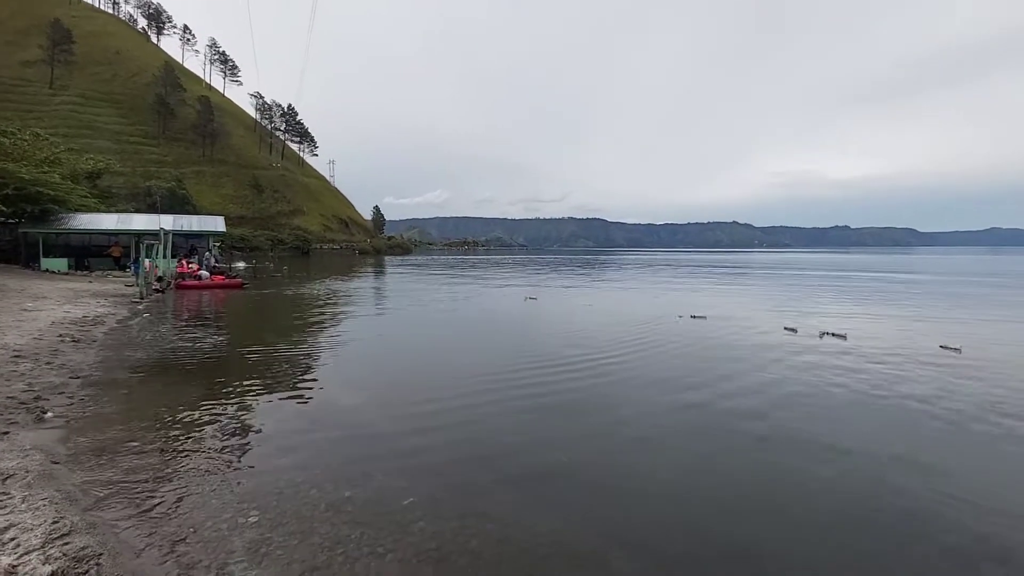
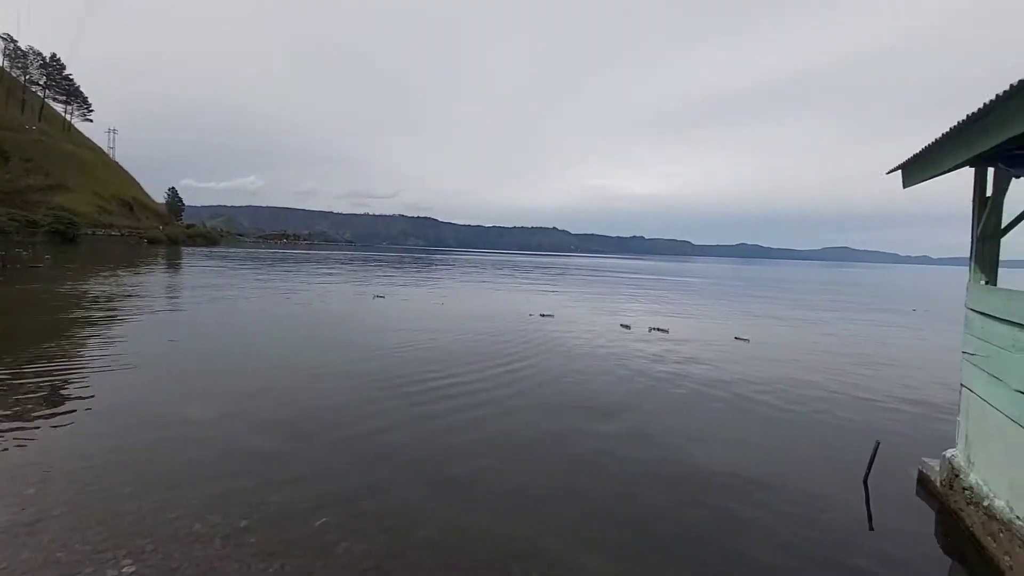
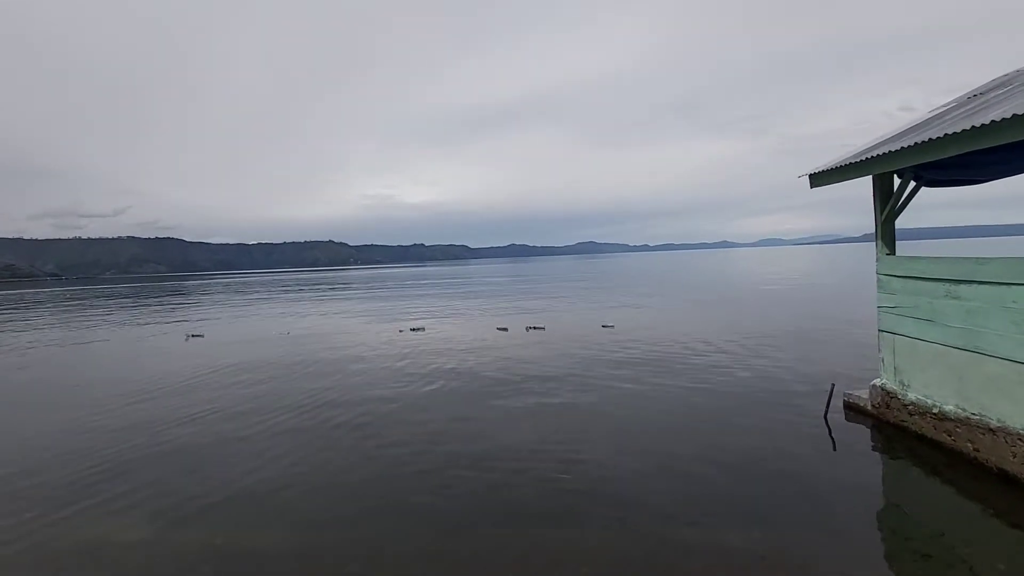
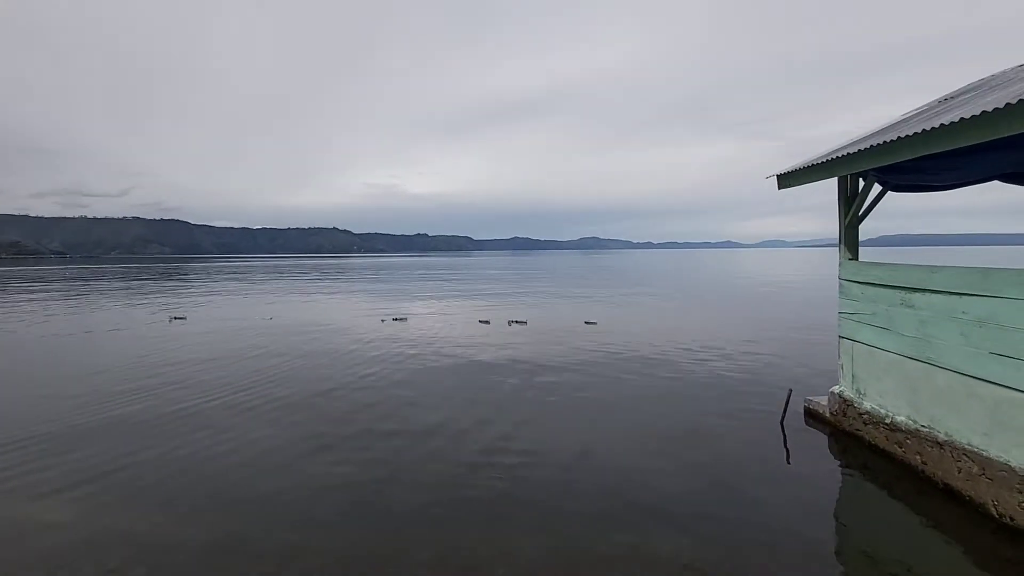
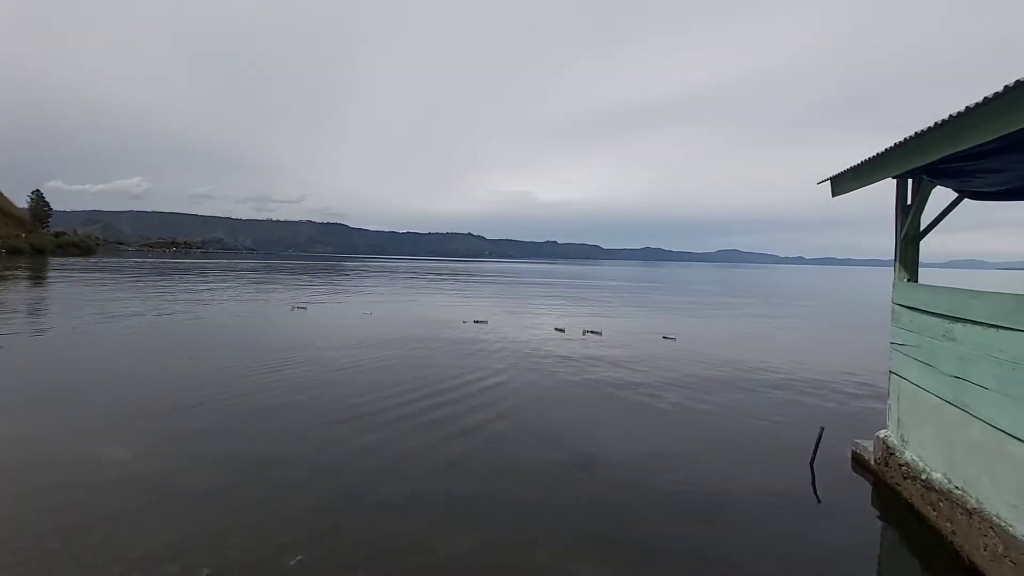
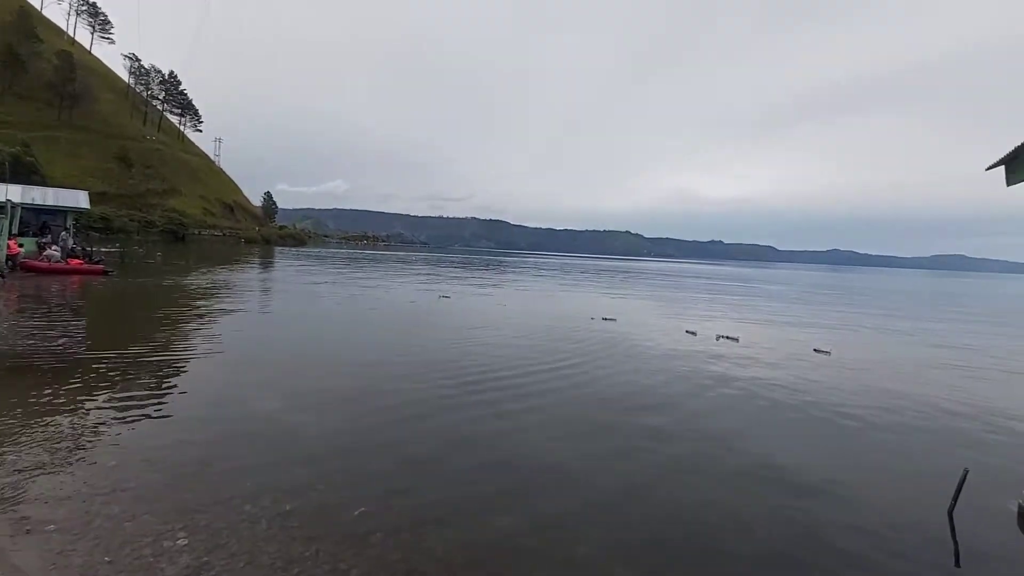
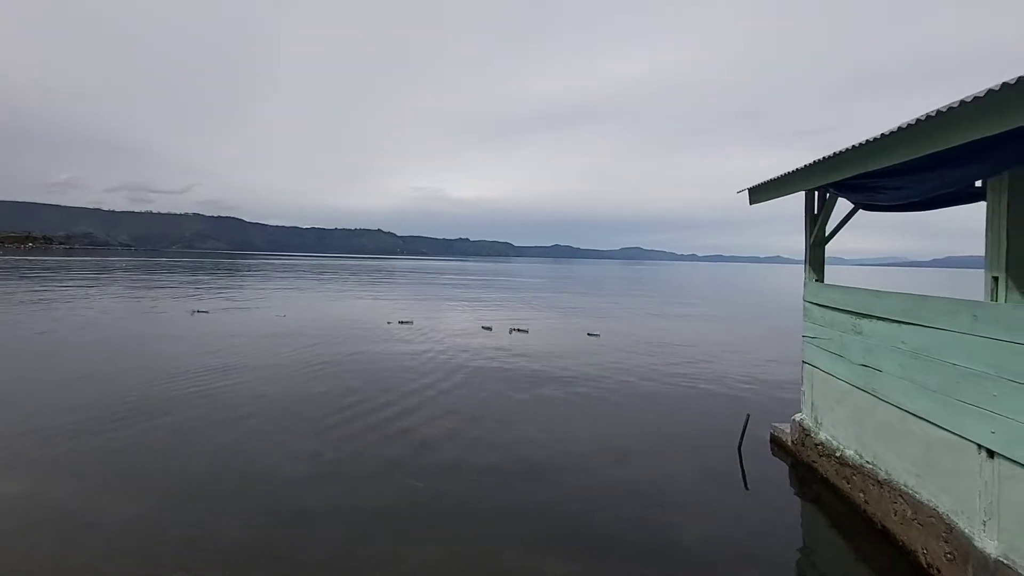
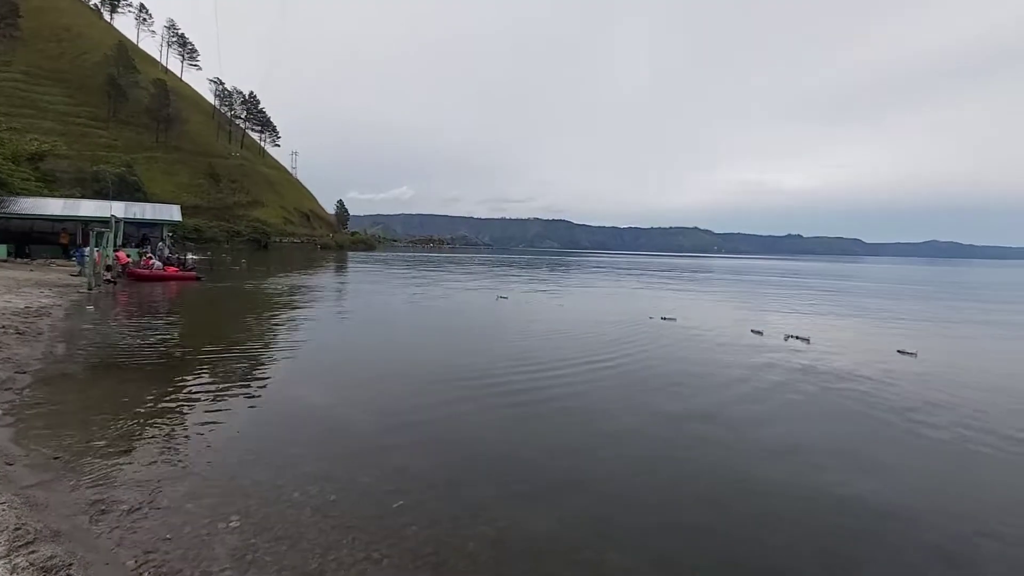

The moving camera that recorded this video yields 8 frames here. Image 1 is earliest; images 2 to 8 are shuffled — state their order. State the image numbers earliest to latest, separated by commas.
8, 6, 2, 5, 7, 4, 3
